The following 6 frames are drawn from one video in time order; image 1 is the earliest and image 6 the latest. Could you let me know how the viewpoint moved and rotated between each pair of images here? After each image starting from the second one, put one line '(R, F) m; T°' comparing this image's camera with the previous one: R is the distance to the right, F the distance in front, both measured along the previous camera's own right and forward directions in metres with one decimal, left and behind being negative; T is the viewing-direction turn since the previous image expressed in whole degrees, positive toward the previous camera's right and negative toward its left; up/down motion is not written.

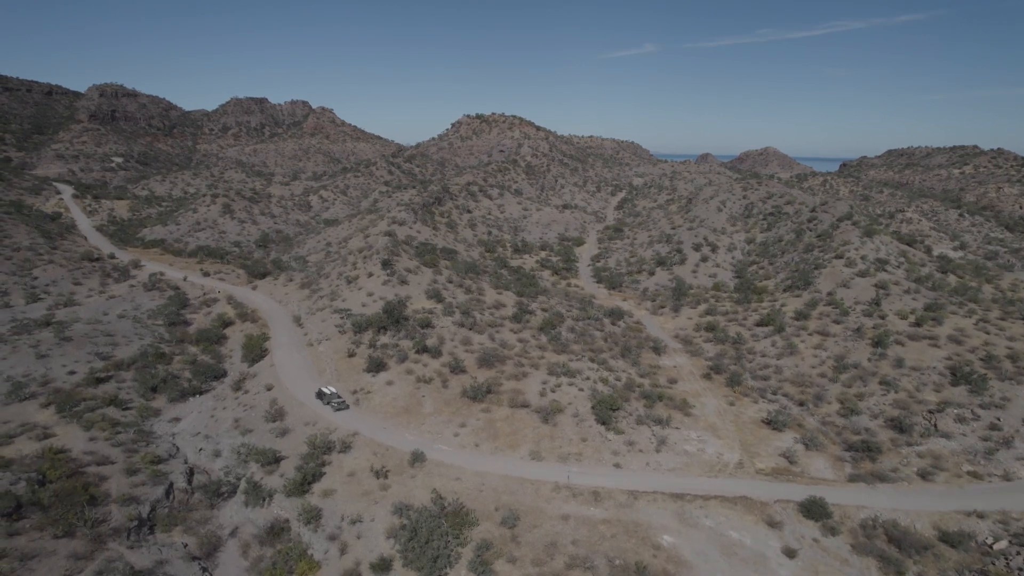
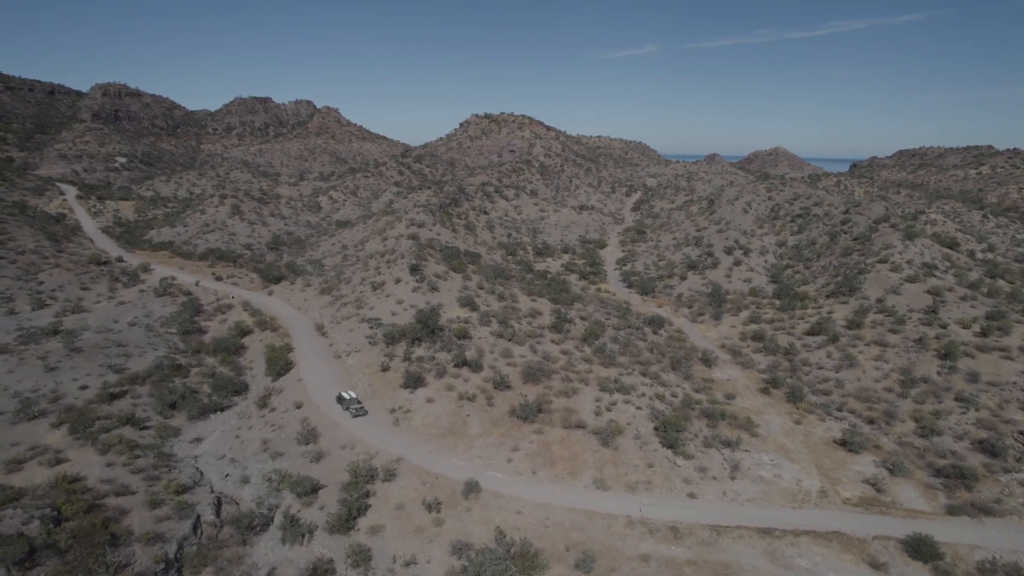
(-1.9, +2.1) m; 0°
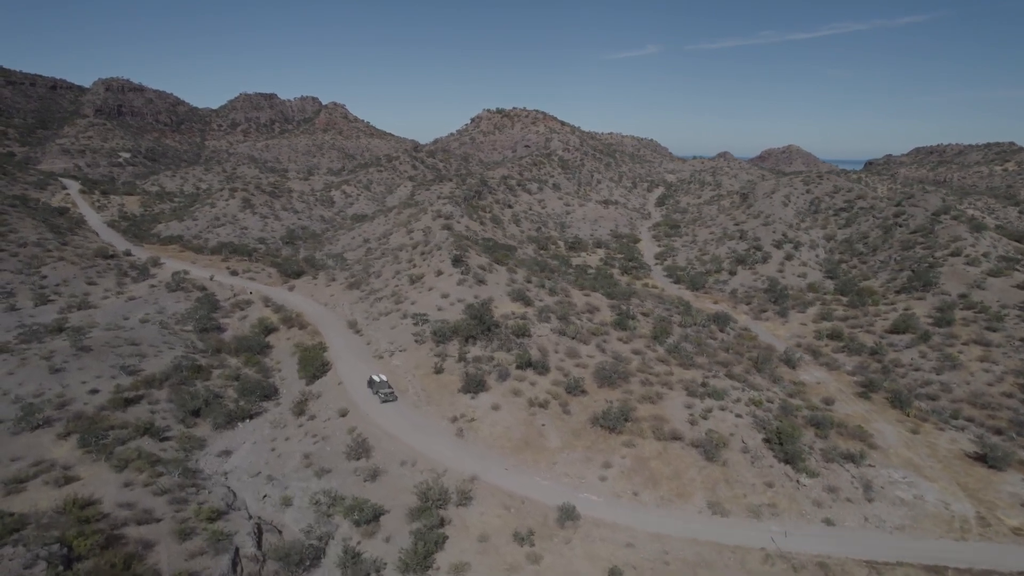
(-2.6, +3.3) m; 0°
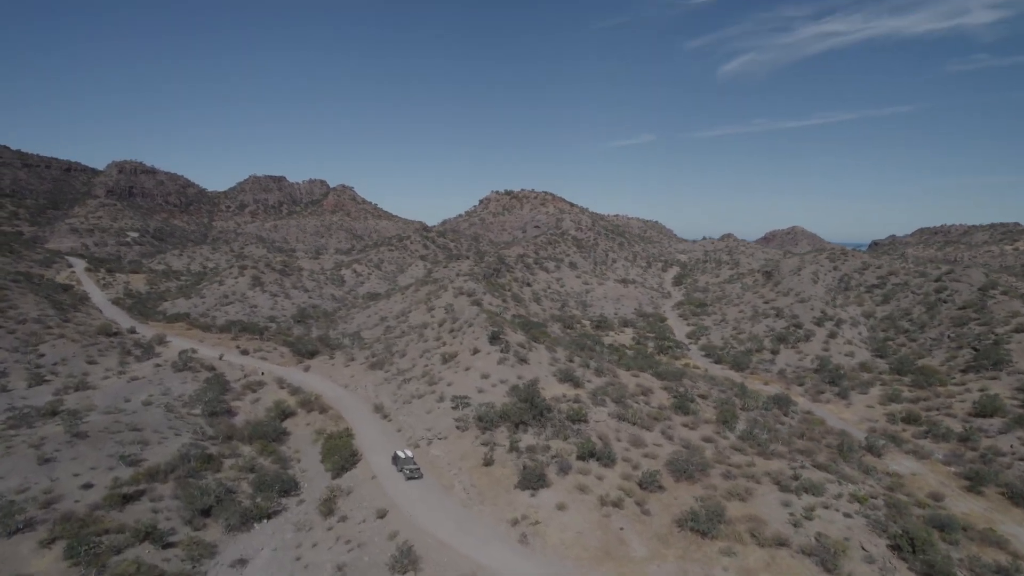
(-2.0, +2.6) m; 0°
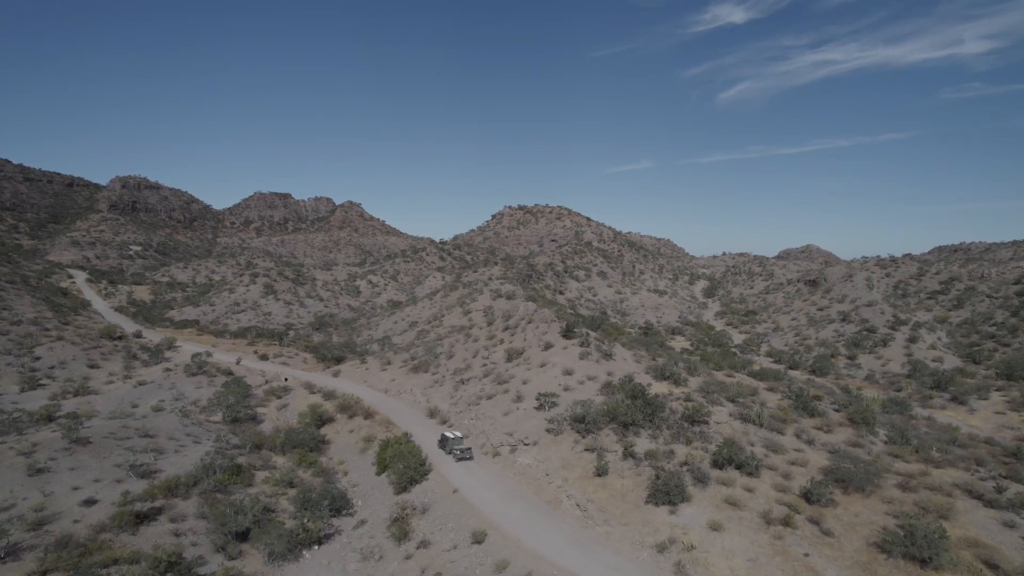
(-3.0, +4.2) m; 0°
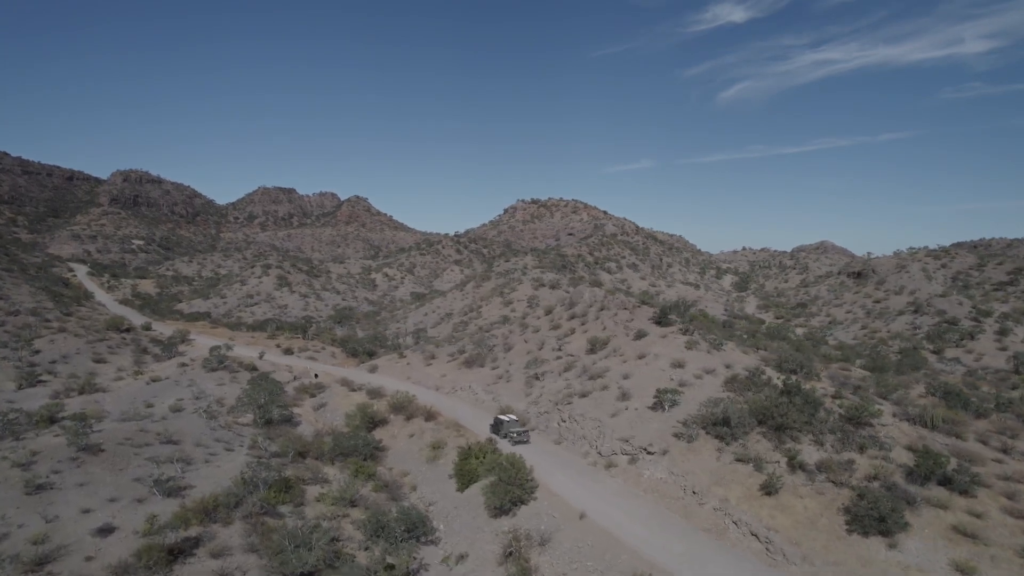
(-2.8, +3.7) m; 0°
